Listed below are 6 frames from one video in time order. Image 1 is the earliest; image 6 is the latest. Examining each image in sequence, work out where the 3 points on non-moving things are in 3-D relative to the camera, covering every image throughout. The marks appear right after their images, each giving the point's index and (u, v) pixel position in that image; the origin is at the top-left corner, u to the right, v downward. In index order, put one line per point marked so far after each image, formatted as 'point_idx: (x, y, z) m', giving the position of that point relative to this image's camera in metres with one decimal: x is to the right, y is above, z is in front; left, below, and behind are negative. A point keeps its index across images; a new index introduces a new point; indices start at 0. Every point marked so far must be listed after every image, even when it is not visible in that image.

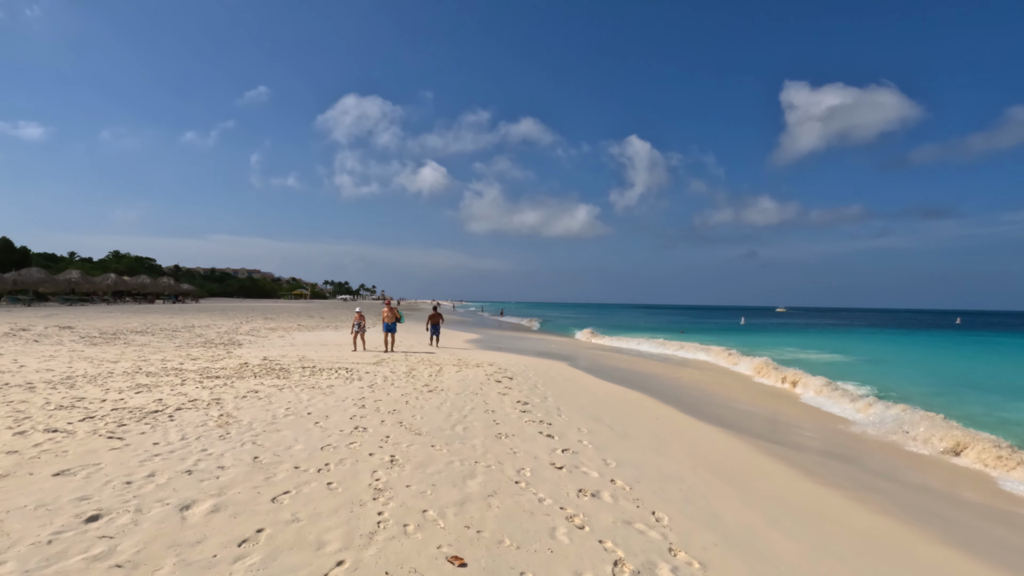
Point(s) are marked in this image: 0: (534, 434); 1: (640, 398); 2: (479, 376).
0: (+0.2, -1.5, +5.6) m
1: (+2.4, -2.0, +10.0) m
2: (-0.6, -1.5, +9.6) m
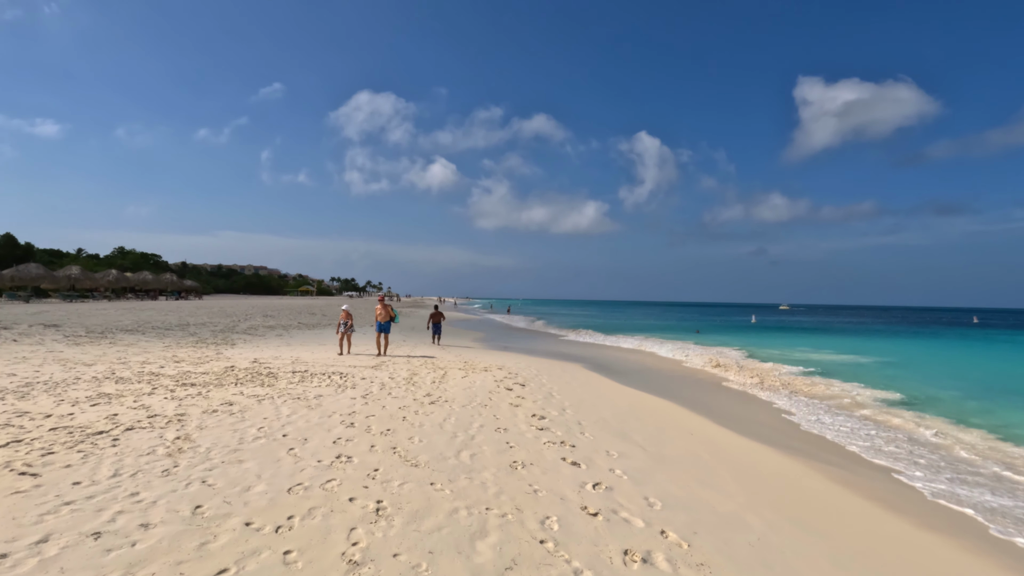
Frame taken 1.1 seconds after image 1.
0: (+0.4, -1.5, +4.6) m
1: (+2.6, -2.0, +9.0) m
2: (-0.4, -1.5, +8.6) m
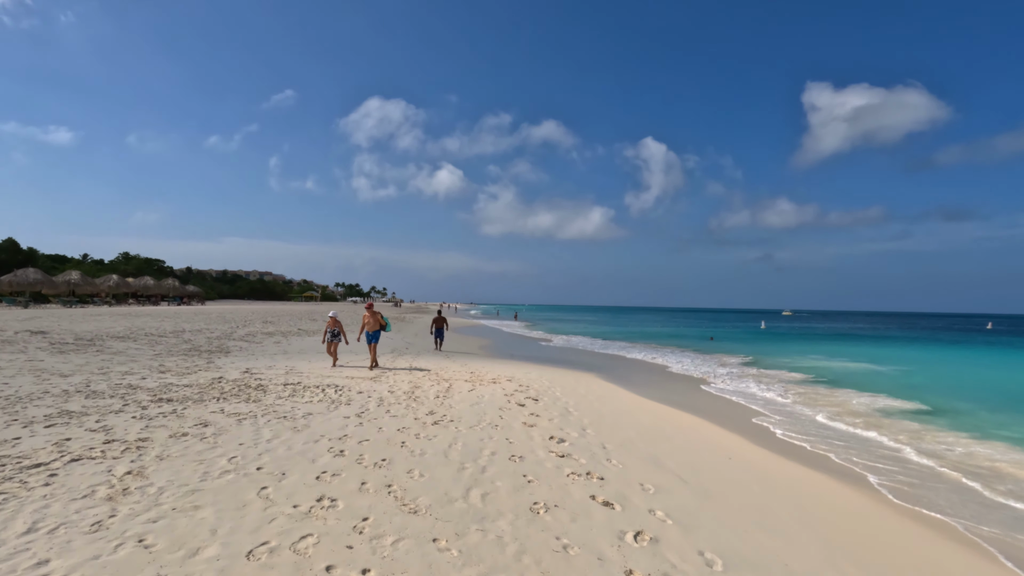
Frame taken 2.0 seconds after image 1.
0: (+0.5, -1.5, +3.8) m
1: (+2.7, -2.0, +8.2) m
2: (-0.3, -1.6, +7.8) m
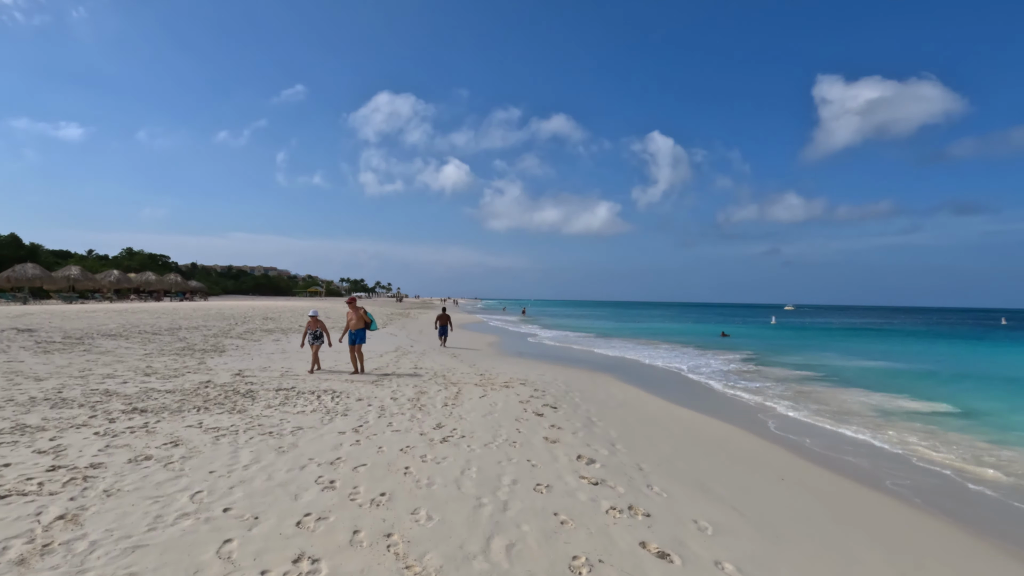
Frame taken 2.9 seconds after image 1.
0: (+0.7, -1.5, +3.0) m
1: (+3.0, -2.0, +7.4) m
2: (-0.1, -1.5, +7.1) m
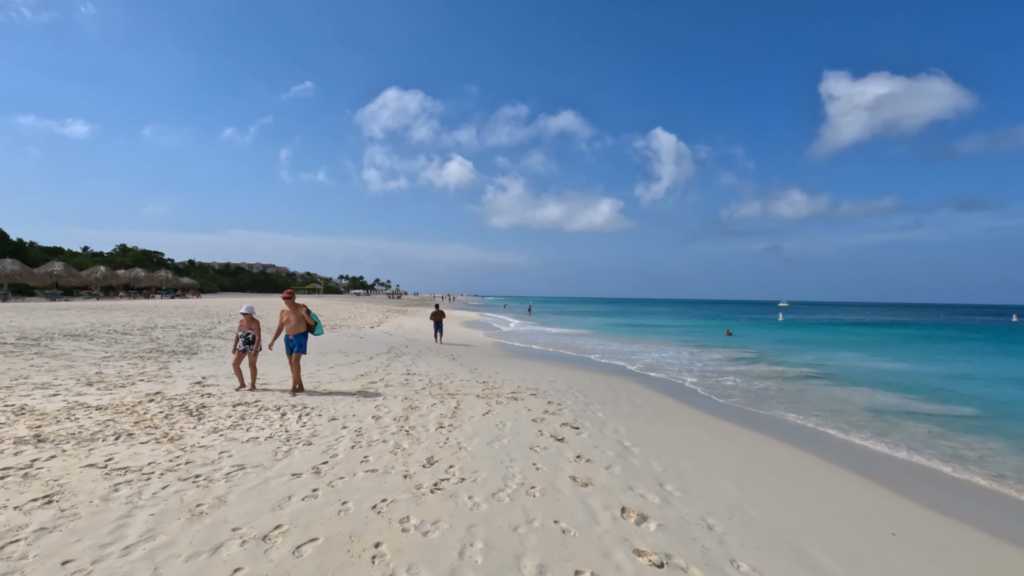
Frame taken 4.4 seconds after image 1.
0: (+0.8, -1.4, +1.6) m
1: (+3.1, -1.9, +6.0) m
2: (+0.1, -1.4, +5.7) m
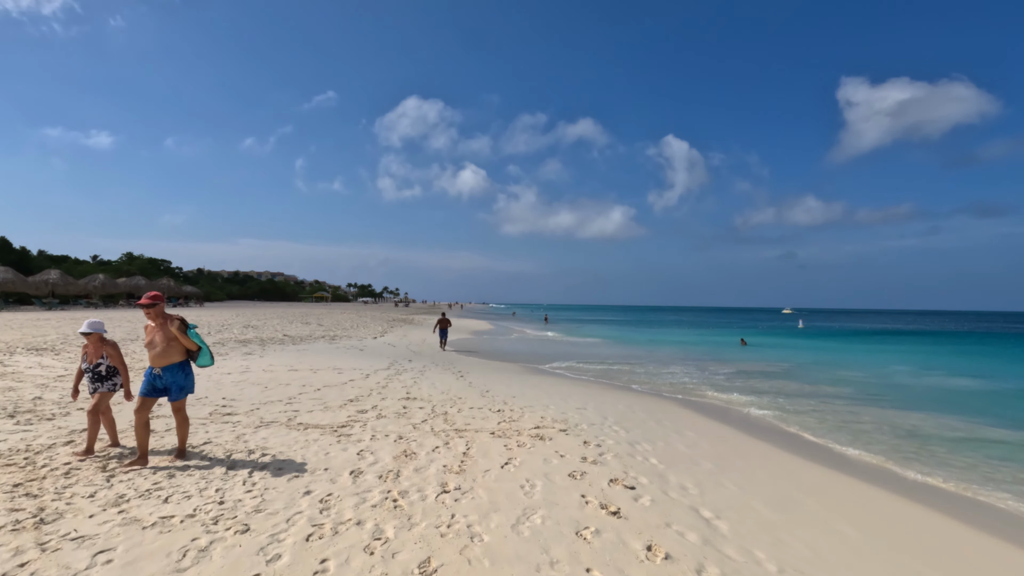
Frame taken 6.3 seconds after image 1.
0: (+1.0, -1.4, 0.0) m
1: (+3.3, -1.9, +4.3) m
2: (+0.3, -1.5, +4.1) m
